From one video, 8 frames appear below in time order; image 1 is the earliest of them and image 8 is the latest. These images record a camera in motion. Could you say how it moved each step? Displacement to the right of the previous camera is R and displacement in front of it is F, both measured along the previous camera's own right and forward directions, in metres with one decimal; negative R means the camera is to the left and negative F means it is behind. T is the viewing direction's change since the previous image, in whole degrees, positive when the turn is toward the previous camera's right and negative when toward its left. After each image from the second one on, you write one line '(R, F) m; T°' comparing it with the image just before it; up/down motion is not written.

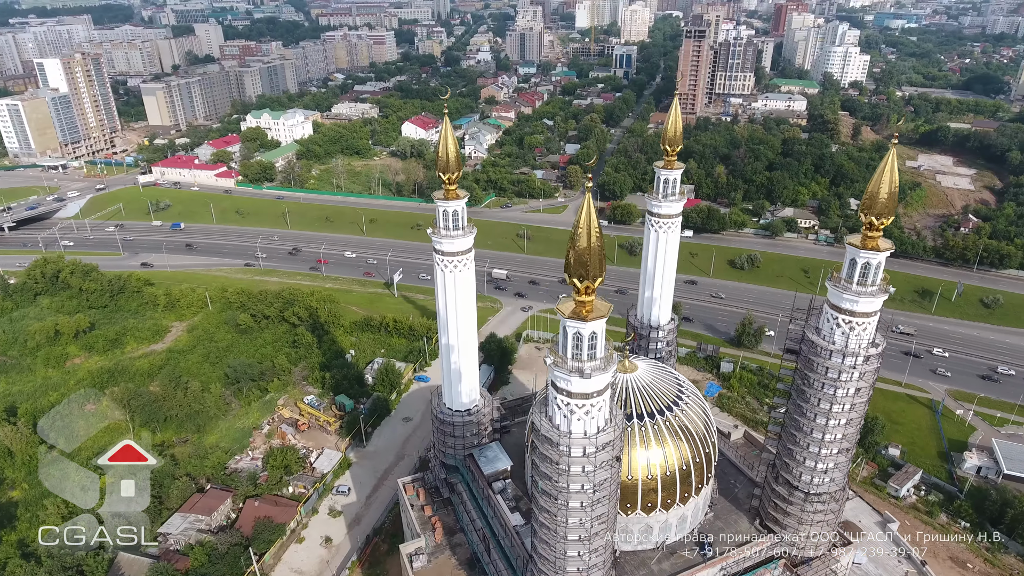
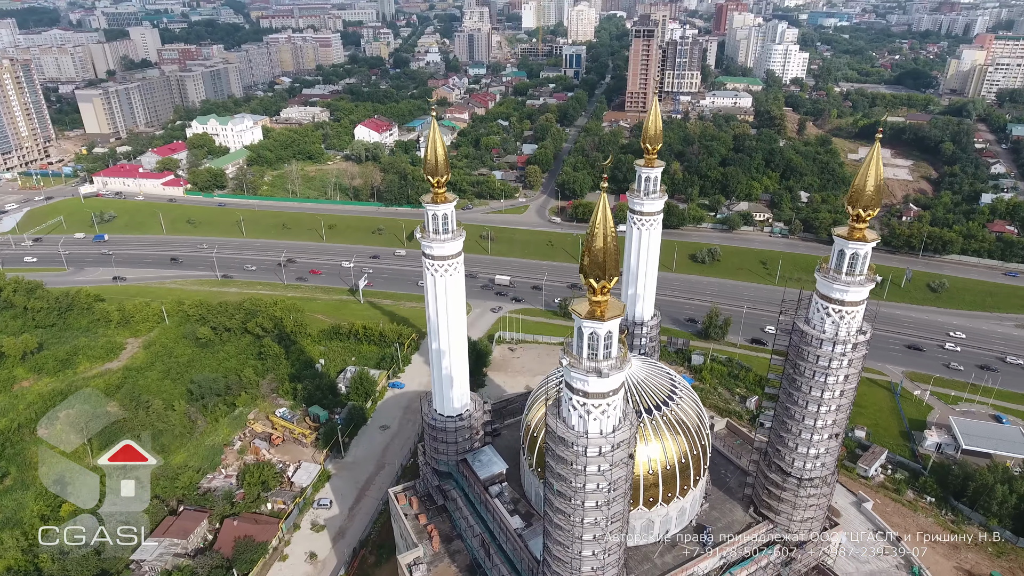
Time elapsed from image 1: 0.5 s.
(-1.5, +0.2) m; +4°
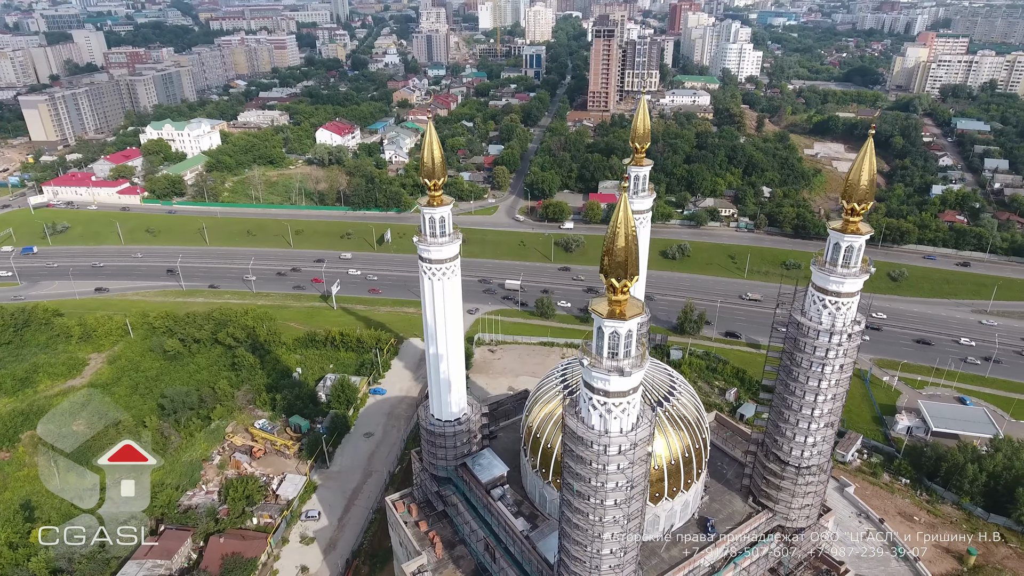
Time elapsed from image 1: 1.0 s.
(-1.4, +0.1) m; +4°
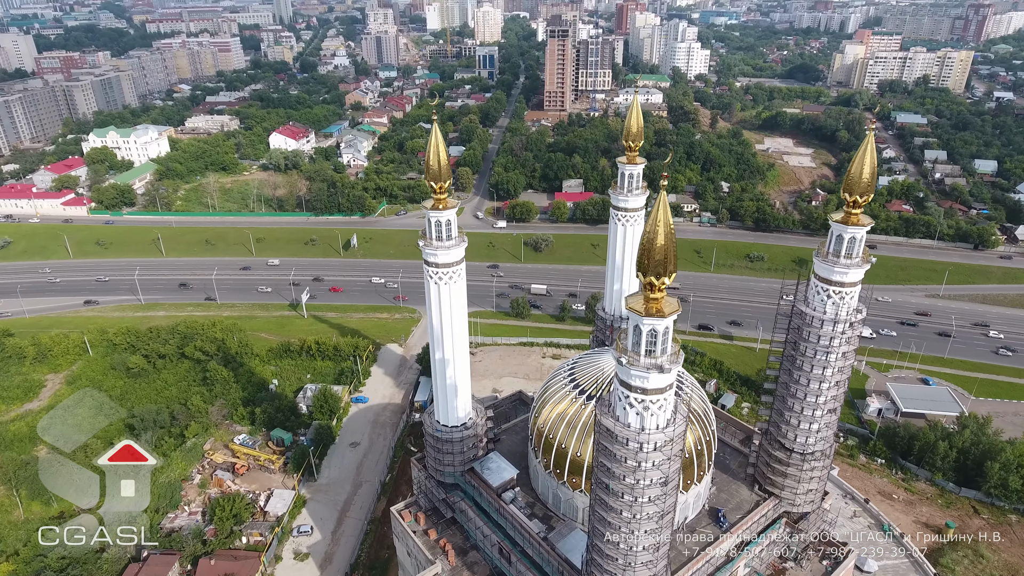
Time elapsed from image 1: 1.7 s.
(-2.0, +0.2) m; +4°
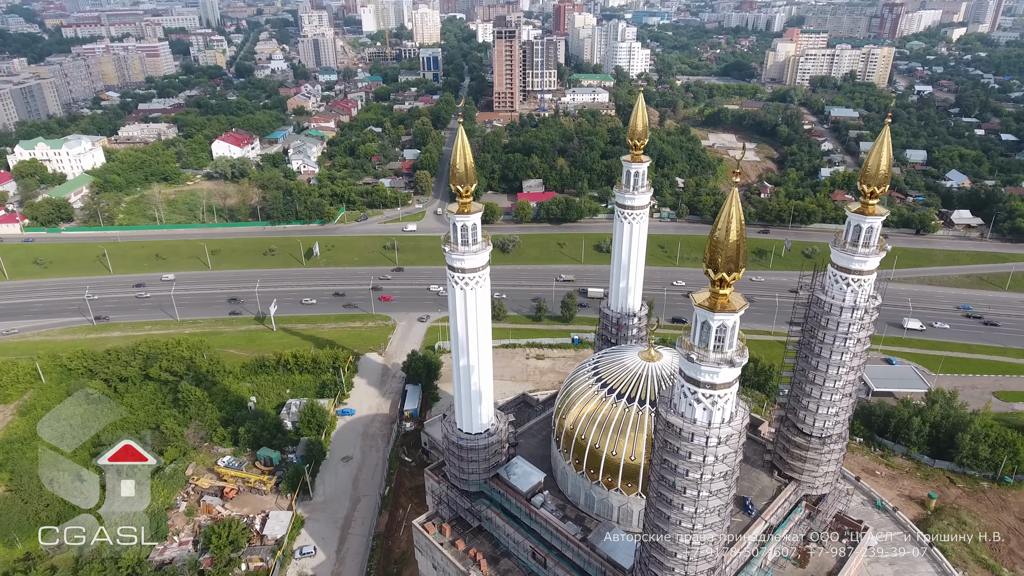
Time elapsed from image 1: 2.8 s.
(-3.1, +0.4) m; +5°
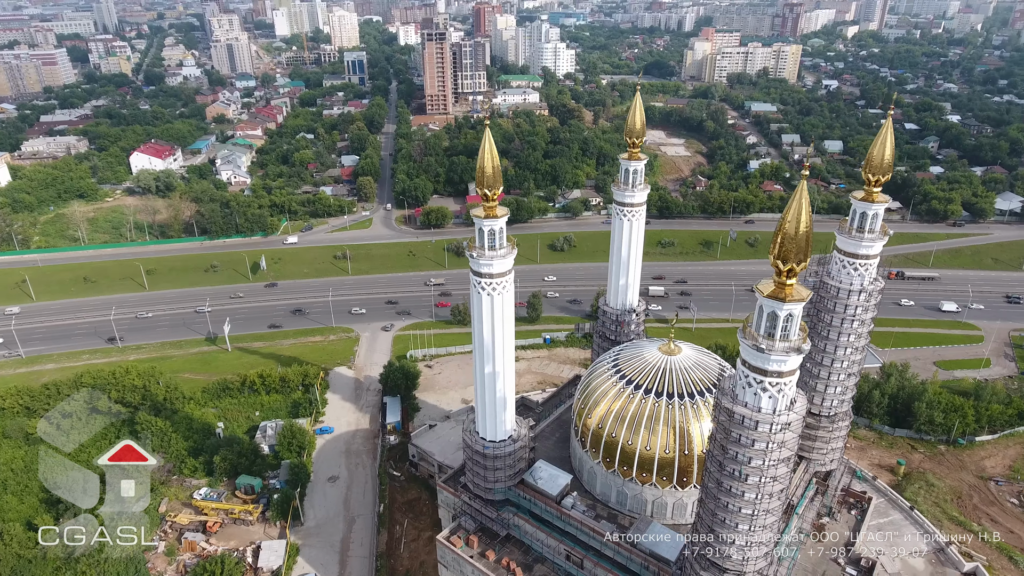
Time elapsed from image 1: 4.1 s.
(-3.6, +0.5) m; +7°
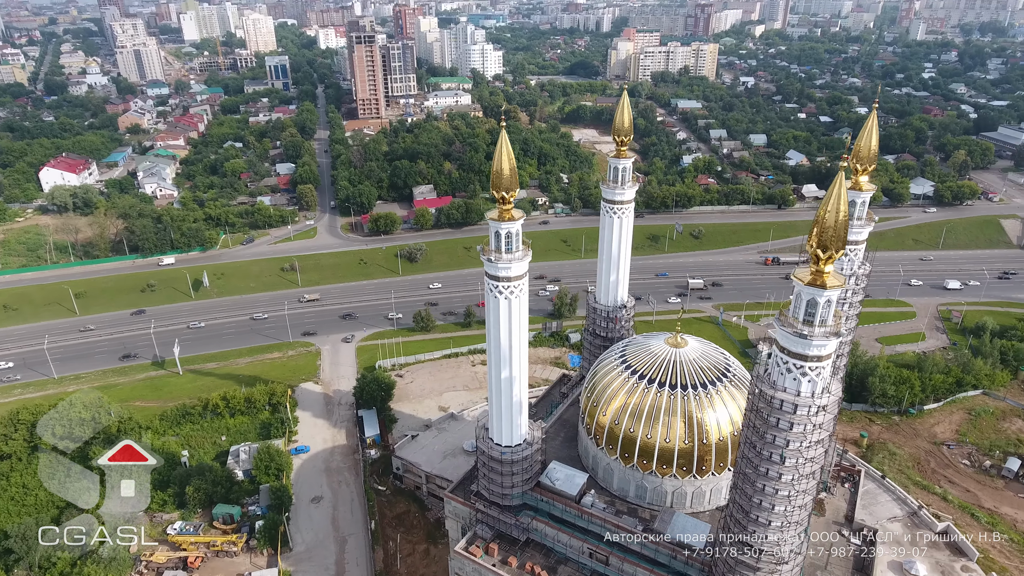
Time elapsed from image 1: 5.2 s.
(-3.1, +0.4) m; +7°
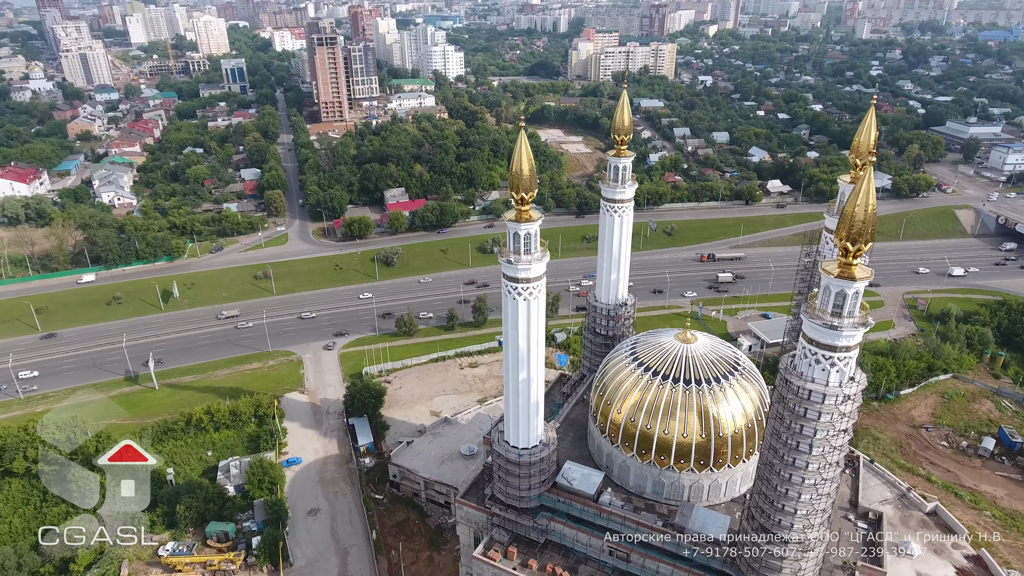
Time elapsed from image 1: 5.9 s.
(-2.0, +0.2) m; +4°
